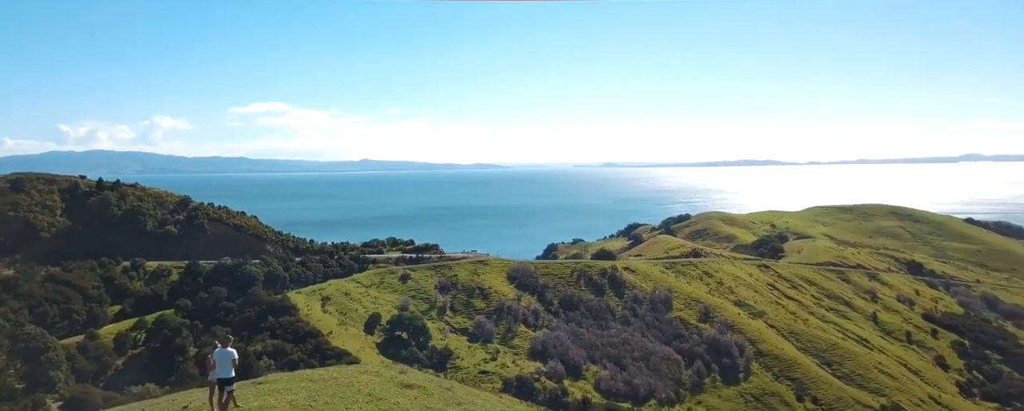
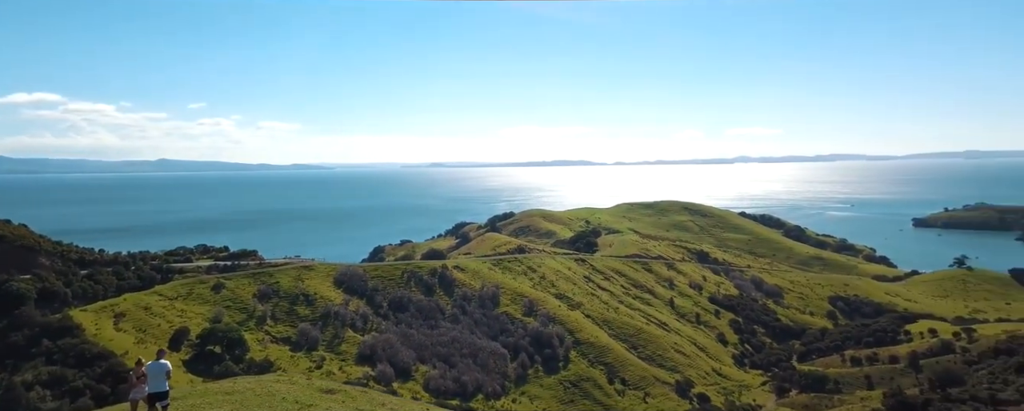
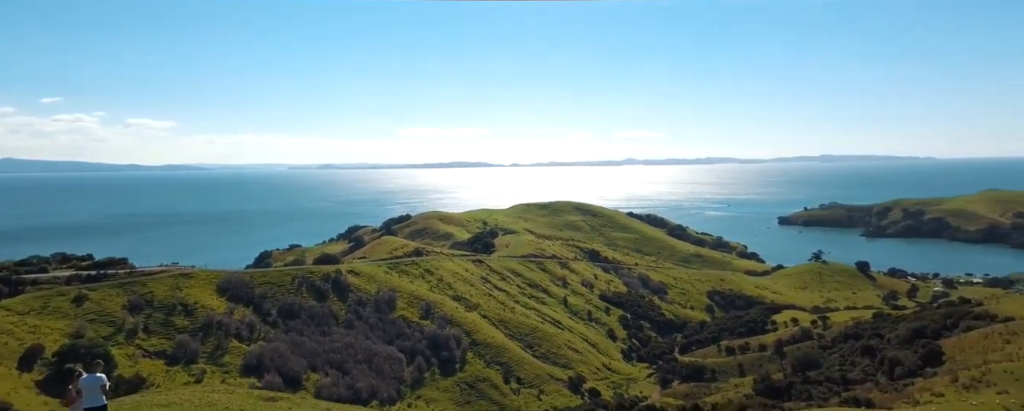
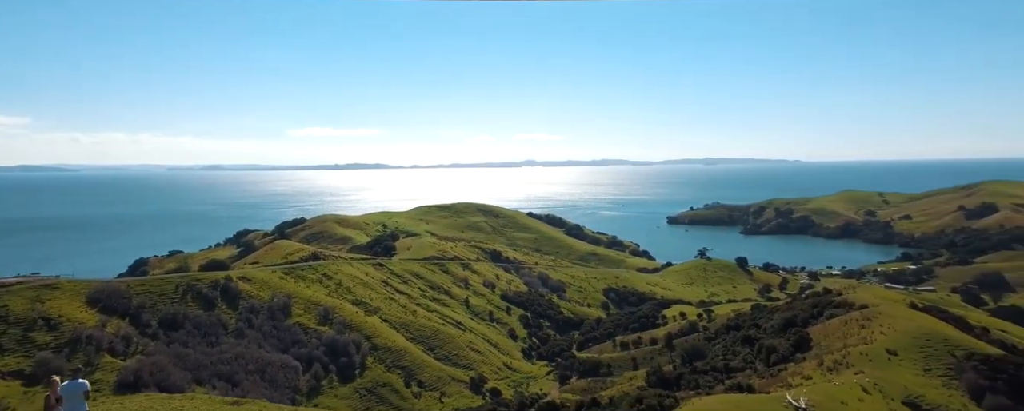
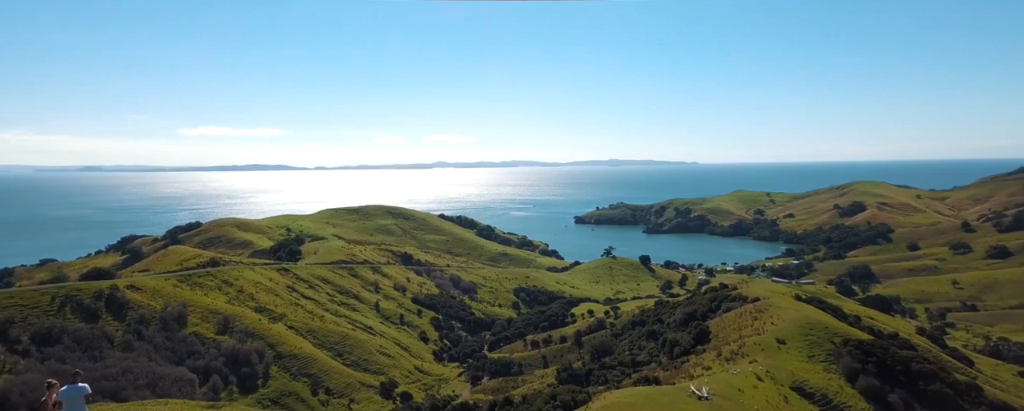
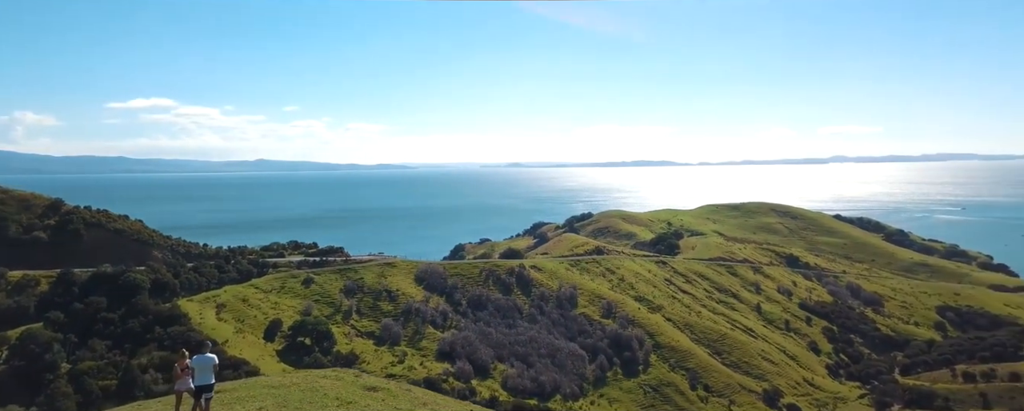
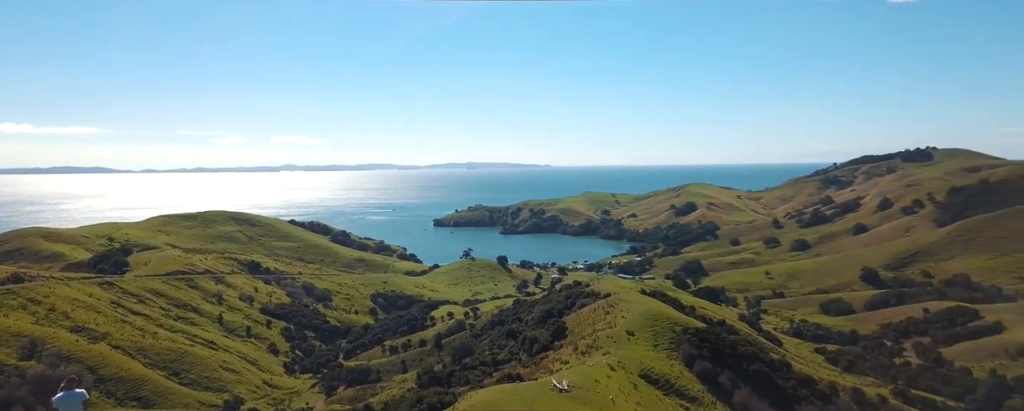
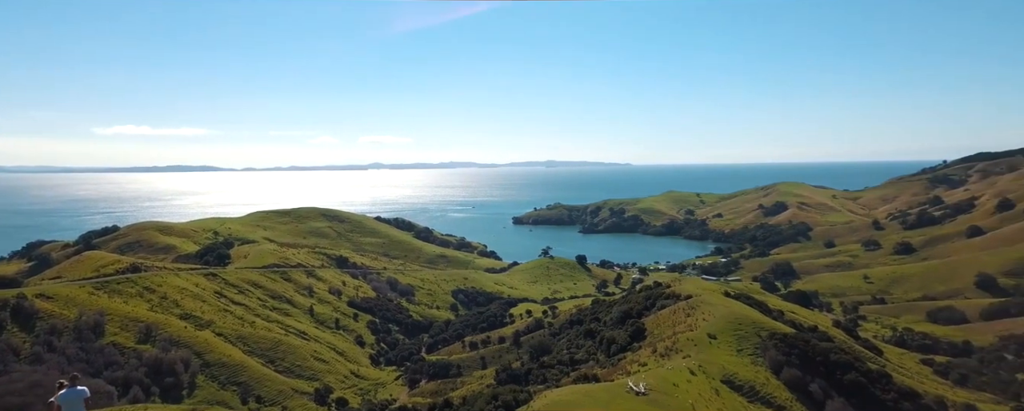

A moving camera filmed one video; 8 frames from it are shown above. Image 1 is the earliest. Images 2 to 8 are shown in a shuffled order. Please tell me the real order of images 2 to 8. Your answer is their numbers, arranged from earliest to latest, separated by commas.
6, 2, 3, 4, 5, 8, 7
